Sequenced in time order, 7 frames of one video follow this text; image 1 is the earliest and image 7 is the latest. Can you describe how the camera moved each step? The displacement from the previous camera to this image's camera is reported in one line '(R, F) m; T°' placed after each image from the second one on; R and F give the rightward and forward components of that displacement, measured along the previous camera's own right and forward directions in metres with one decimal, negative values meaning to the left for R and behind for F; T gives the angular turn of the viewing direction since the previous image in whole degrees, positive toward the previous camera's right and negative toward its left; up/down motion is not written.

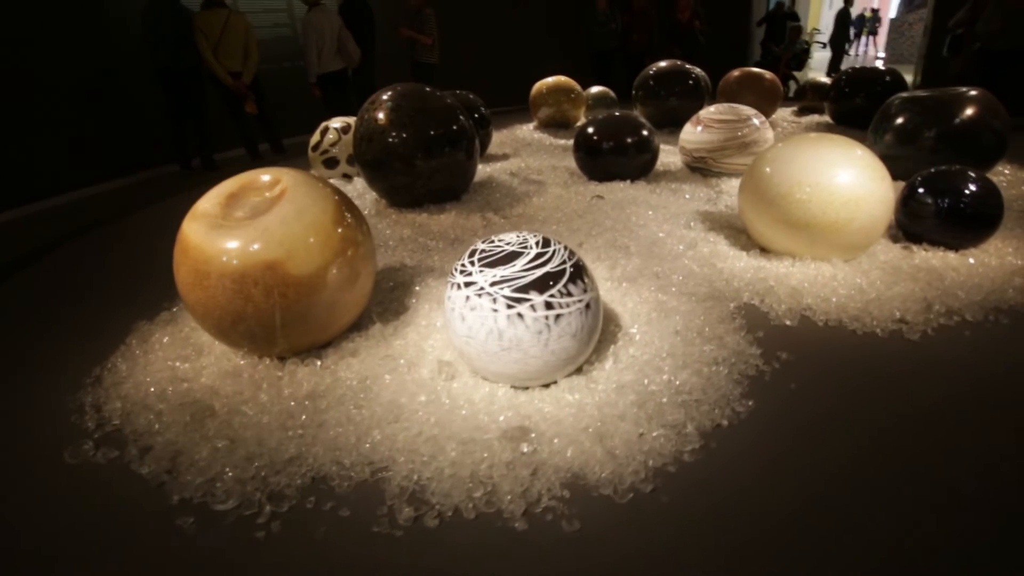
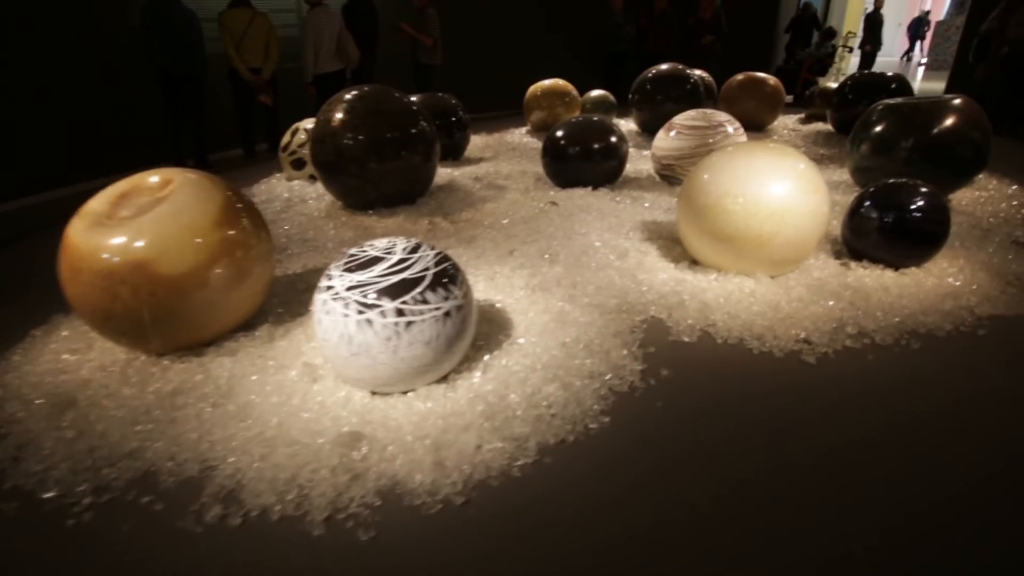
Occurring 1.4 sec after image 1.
(+0.6, 0.0) m; -4°
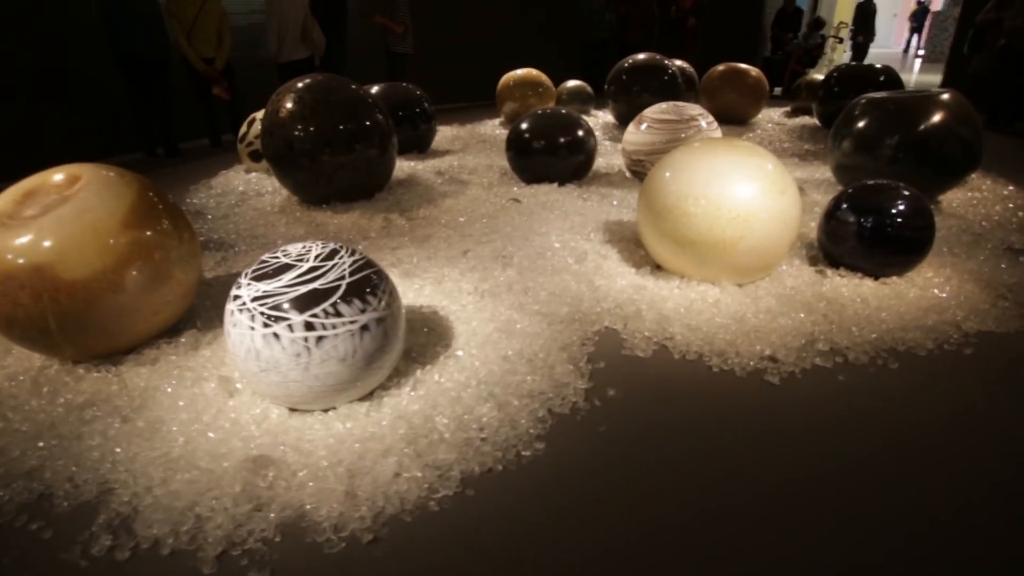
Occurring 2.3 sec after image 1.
(+0.2, +0.2) m; +1°
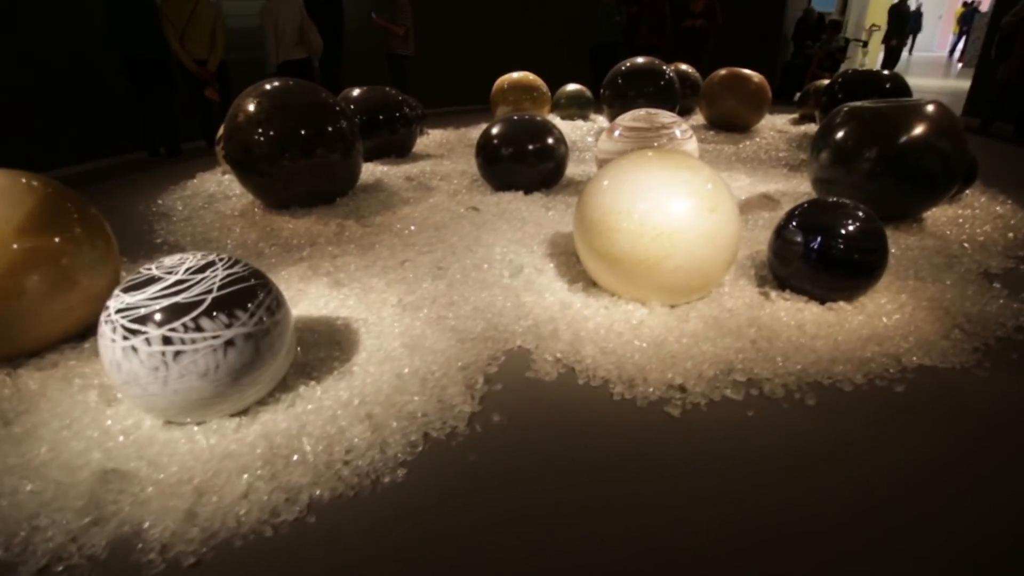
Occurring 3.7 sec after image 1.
(+0.5, +0.1) m; -3°
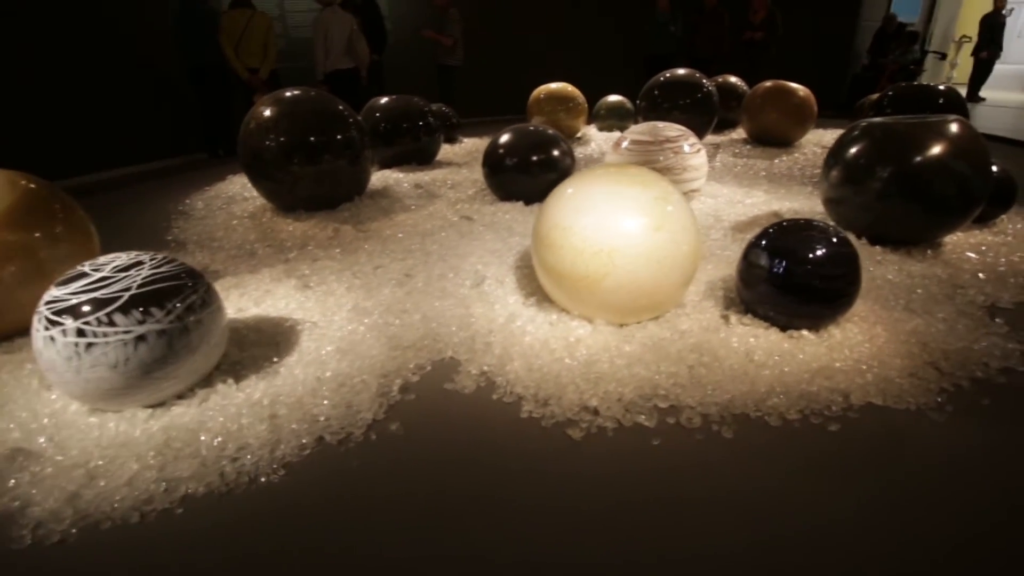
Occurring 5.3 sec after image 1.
(+0.5, +0.1) m; -7°
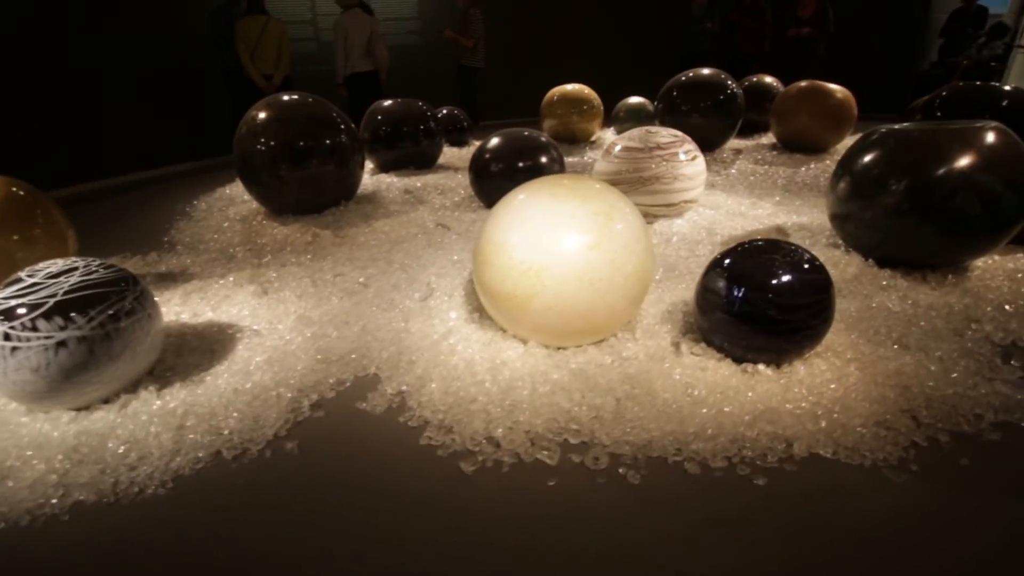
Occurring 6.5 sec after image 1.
(+0.5, +0.1) m; -5°
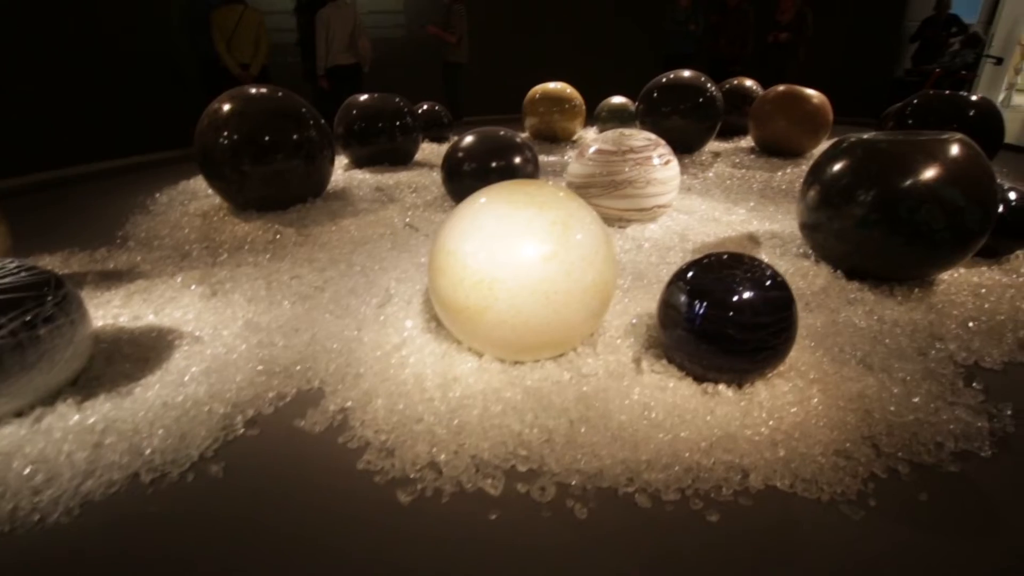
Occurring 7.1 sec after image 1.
(+0.1, +0.1) m; +2°
